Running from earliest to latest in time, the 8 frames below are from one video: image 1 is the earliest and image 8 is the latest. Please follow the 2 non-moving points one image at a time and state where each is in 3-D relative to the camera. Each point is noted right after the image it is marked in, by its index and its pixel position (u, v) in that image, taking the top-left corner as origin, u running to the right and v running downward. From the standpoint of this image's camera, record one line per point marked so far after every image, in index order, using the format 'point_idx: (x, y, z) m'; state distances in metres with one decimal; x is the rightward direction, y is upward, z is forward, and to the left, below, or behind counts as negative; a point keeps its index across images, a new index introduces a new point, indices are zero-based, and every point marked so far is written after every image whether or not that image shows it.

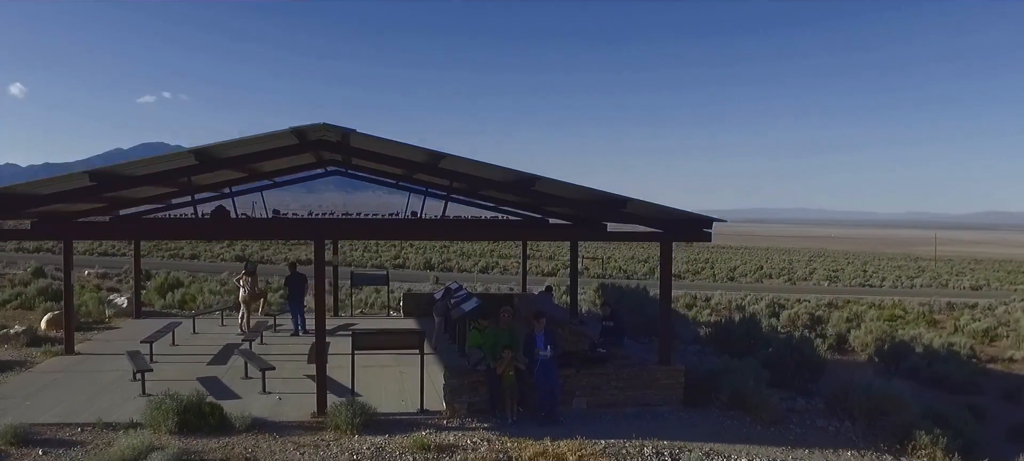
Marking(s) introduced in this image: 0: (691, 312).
0: (+3.4, -1.5, +11.9) m
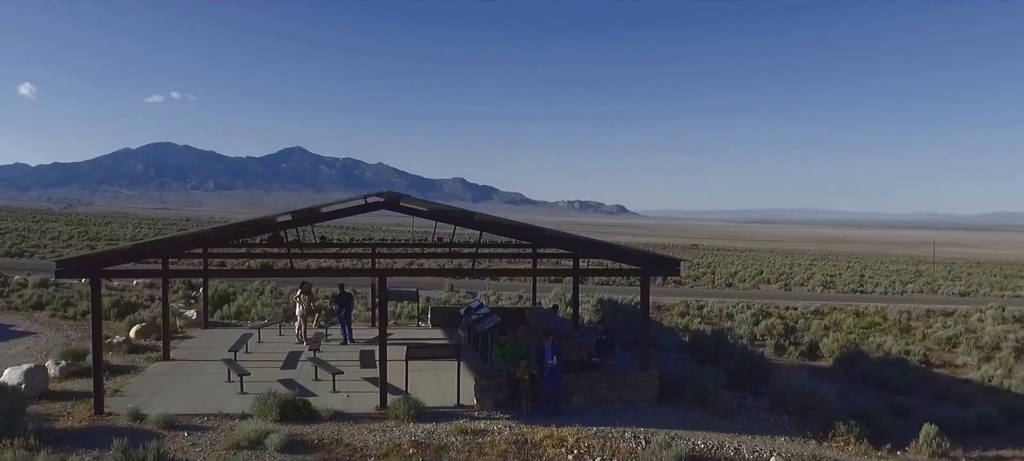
0: (+3.6, -1.9, +13.2) m
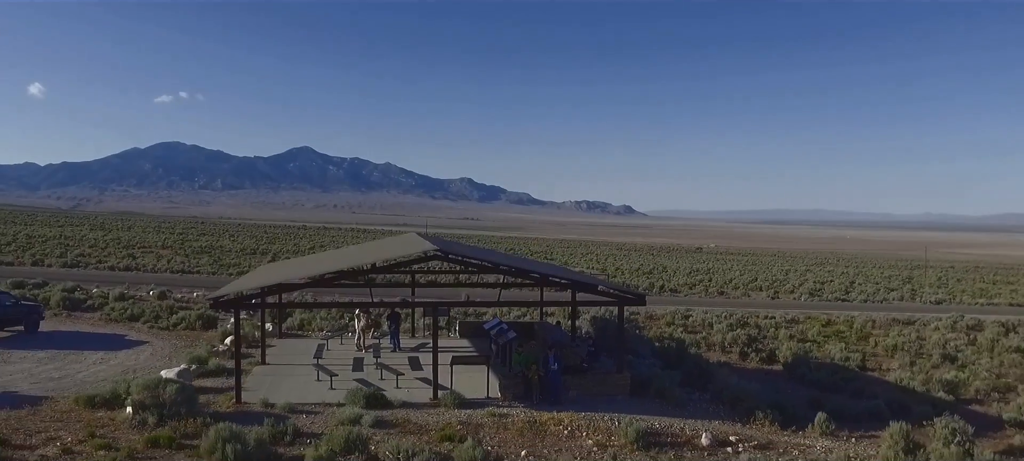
0: (+3.9, -2.5, +15.5) m
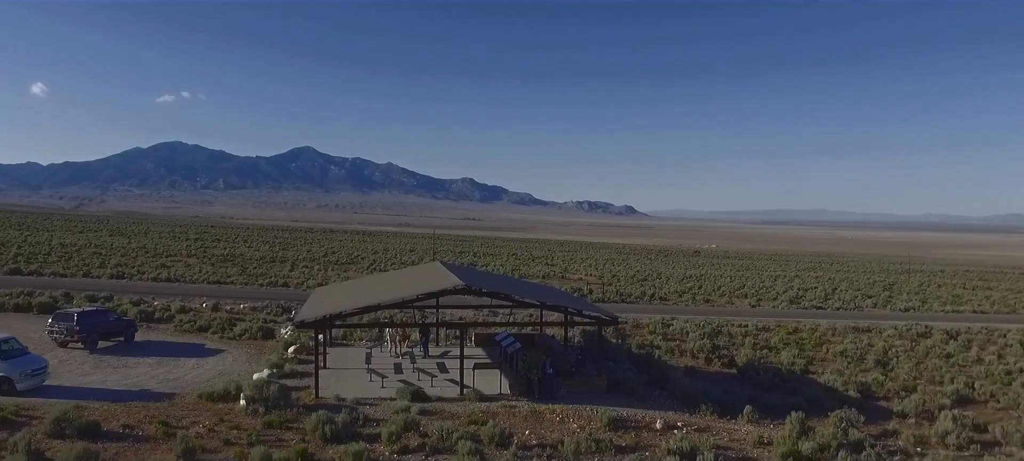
0: (+4.0, -3.2, +18.3) m
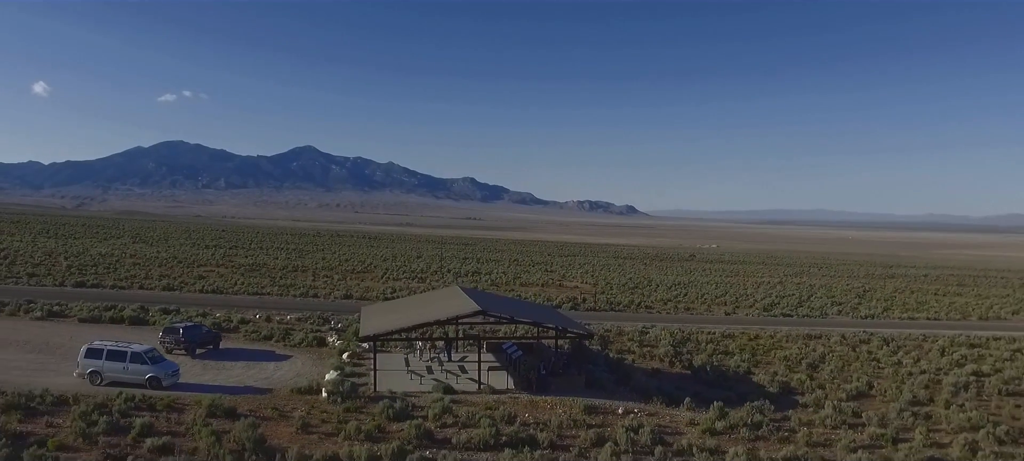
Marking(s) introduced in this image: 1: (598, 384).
0: (+4.1, -4.1, +22.3) m
1: (+2.2, -3.8, +15.3) m
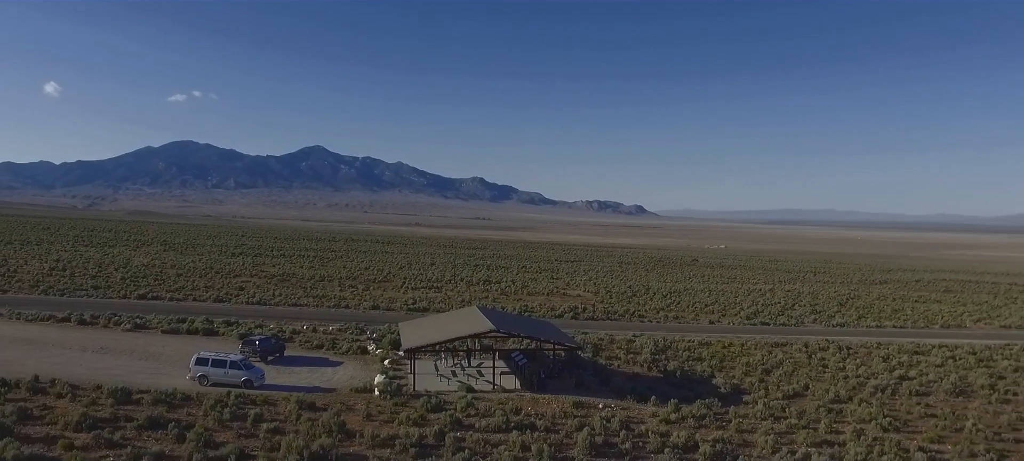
0: (+4.4, -5.2, +26.7) m
1: (+2.4, -4.9, +19.7) m
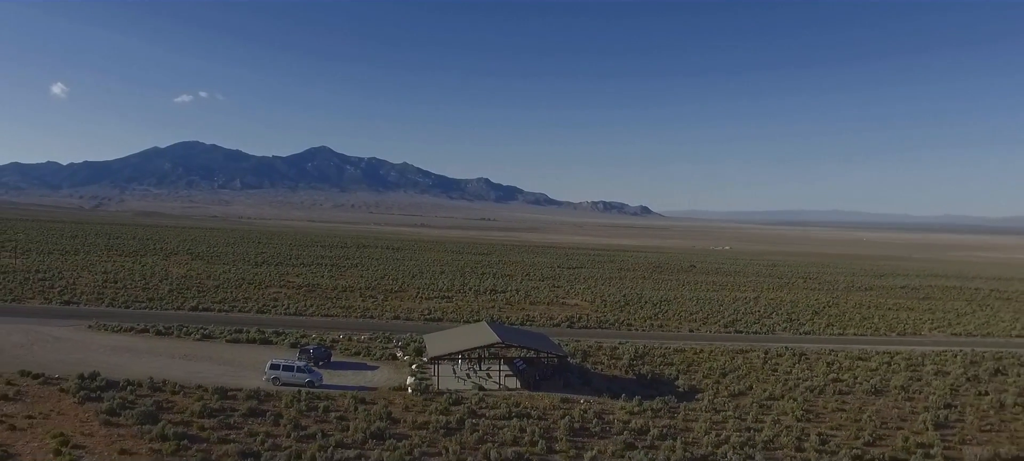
0: (+4.6, -6.6, +32.1) m
1: (+2.5, -6.3, +25.2) m
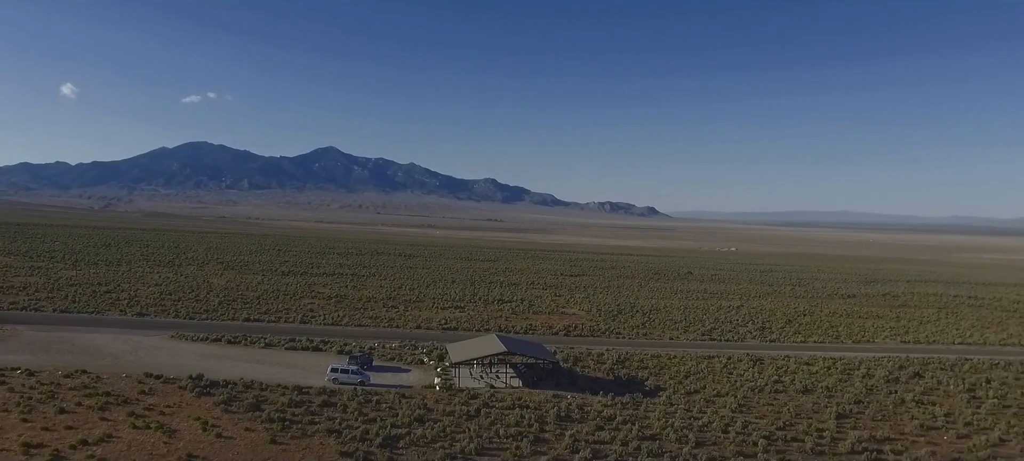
0: (+4.9, -8.5, +39.4) m
1: (+2.7, -8.1, +32.5) m
